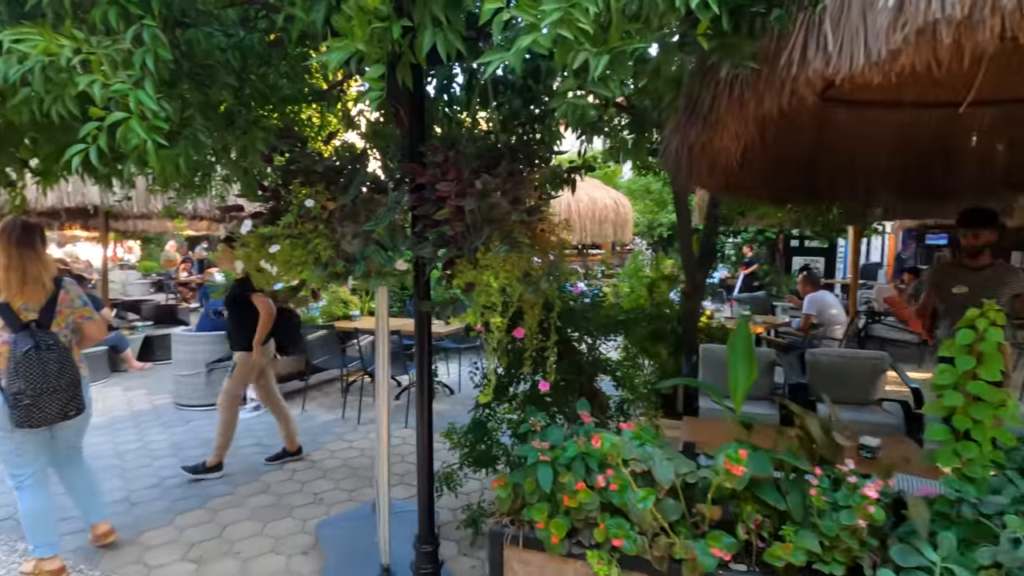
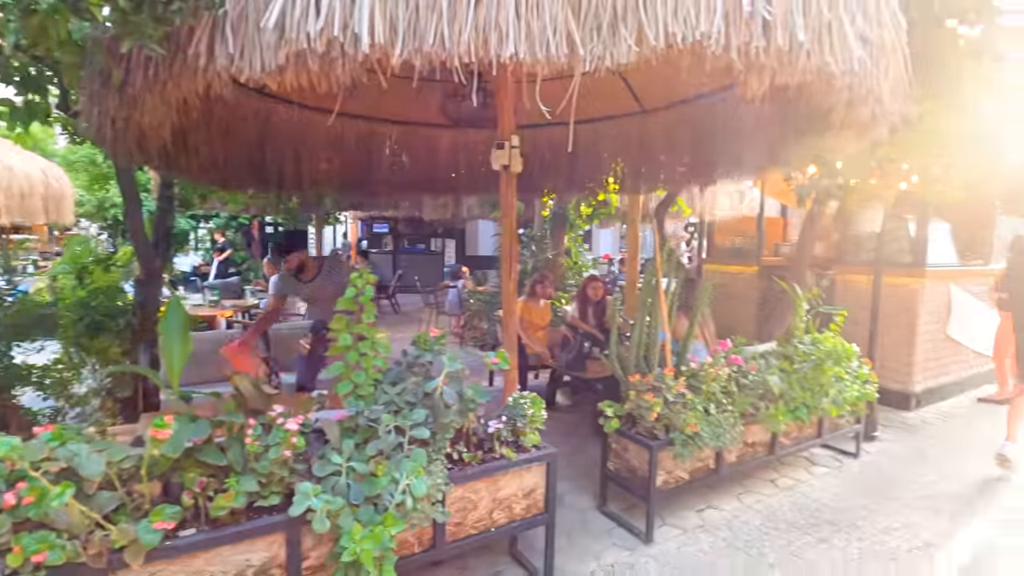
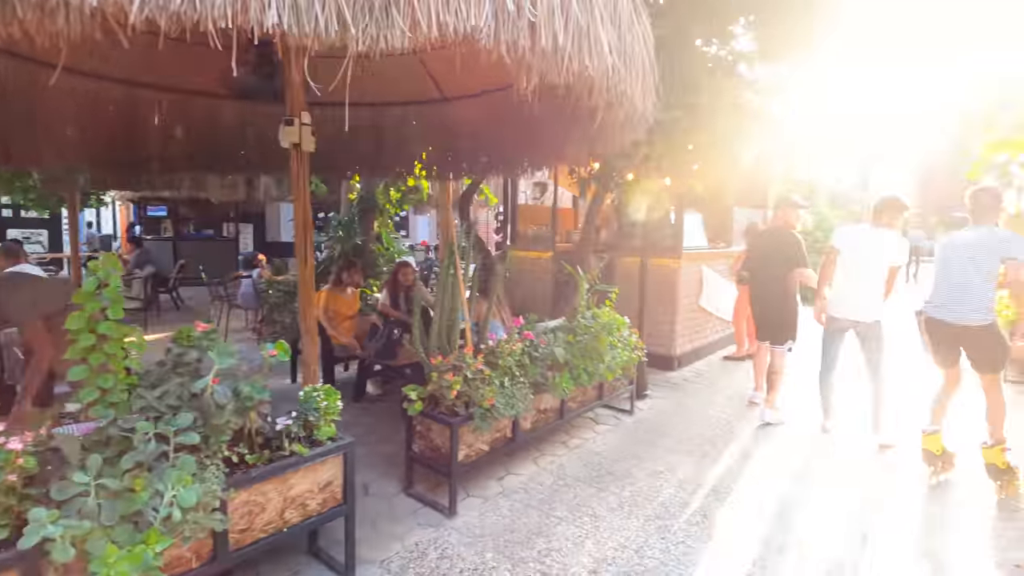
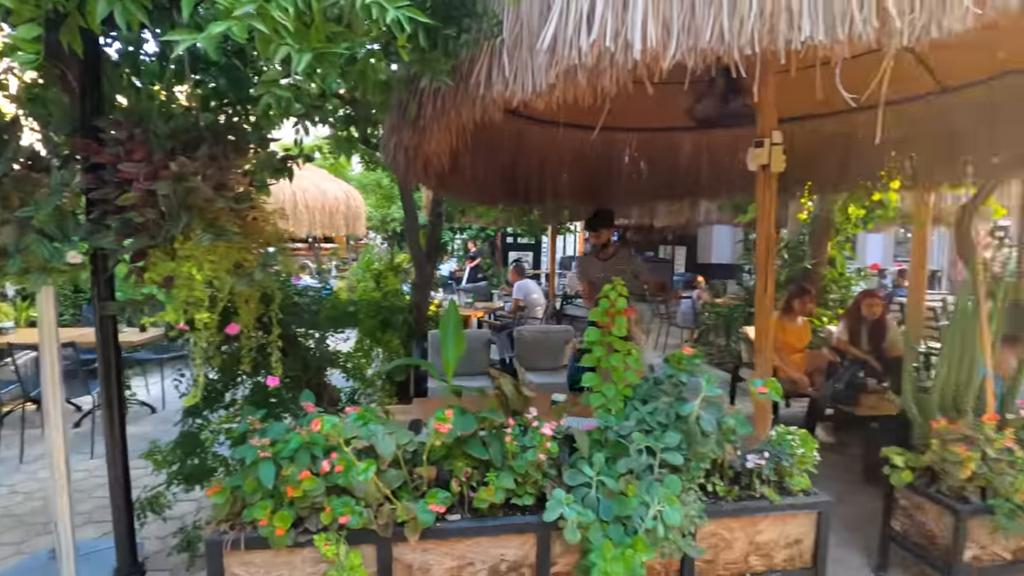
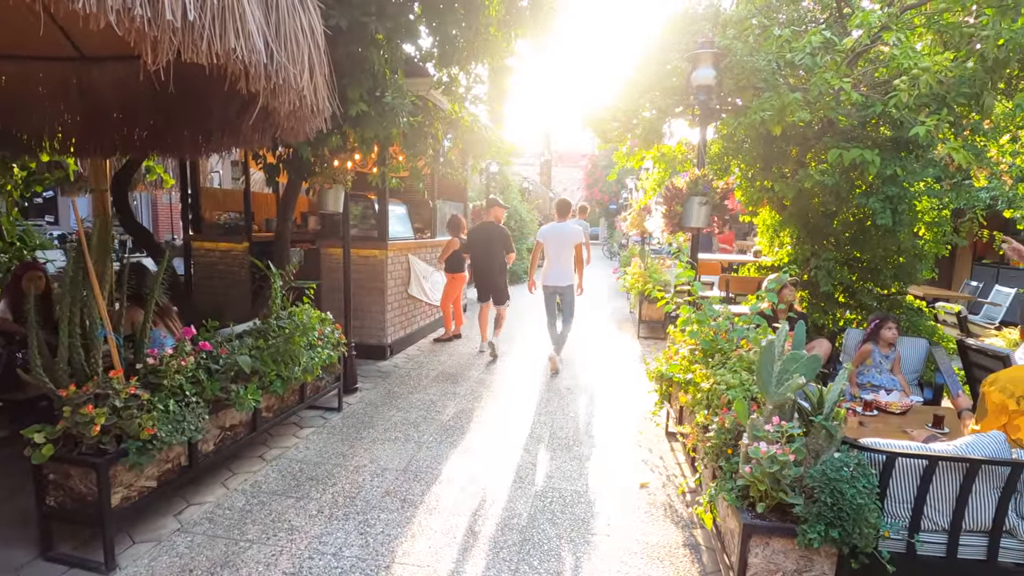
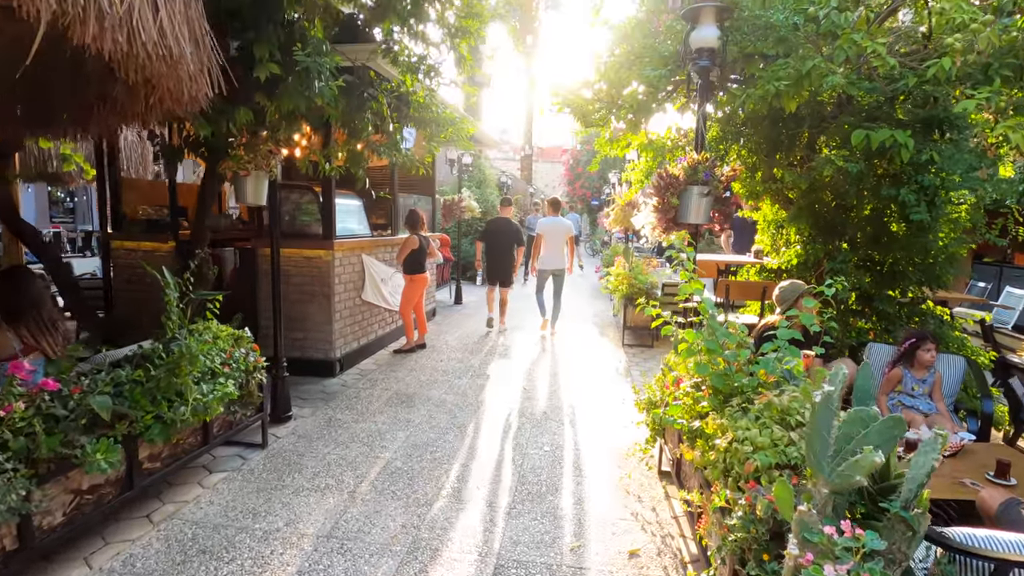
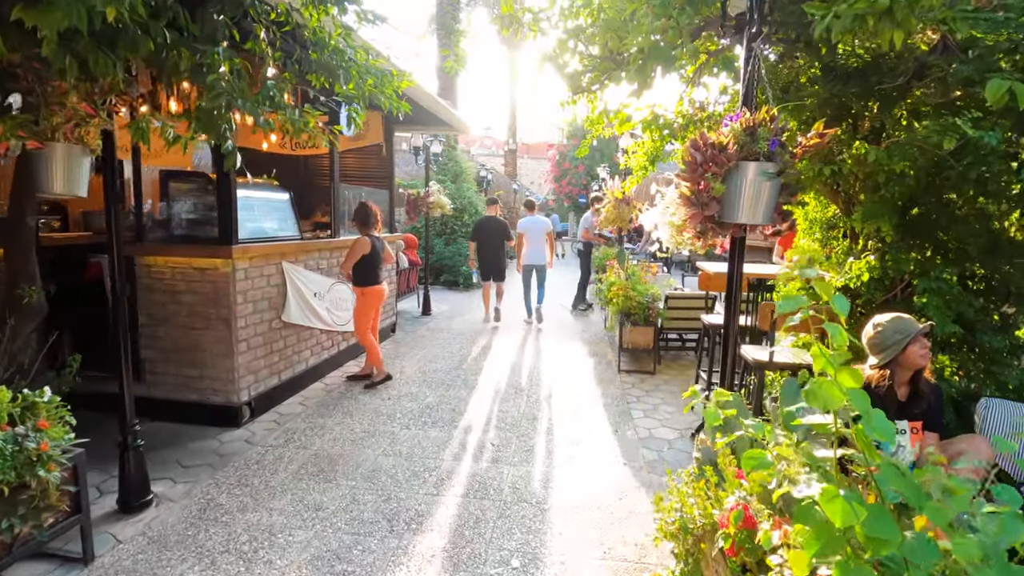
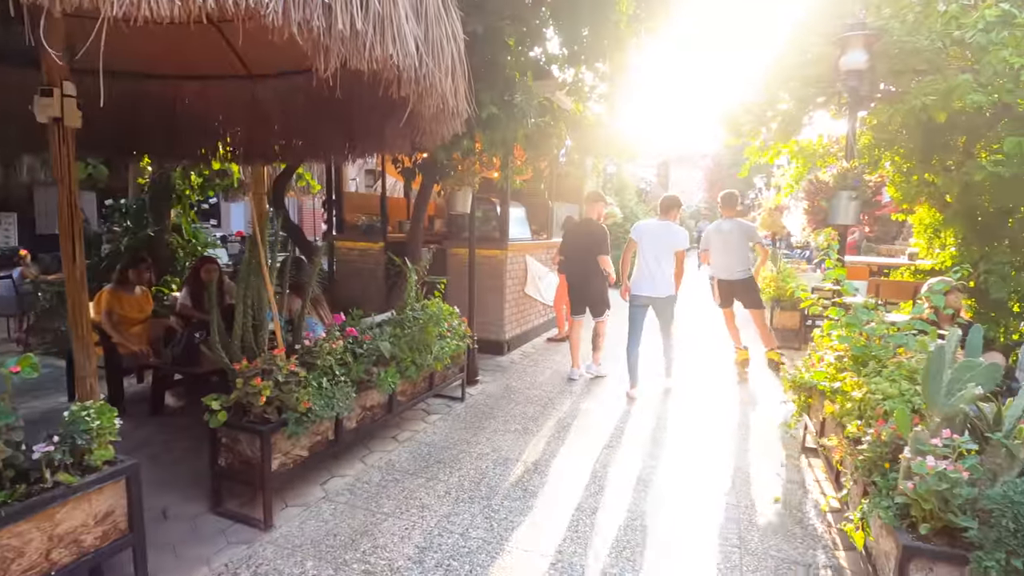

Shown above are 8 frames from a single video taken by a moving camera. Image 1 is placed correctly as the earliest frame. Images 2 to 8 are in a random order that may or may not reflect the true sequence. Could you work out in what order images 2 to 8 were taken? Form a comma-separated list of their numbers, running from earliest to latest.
4, 2, 3, 8, 5, 6, 7
